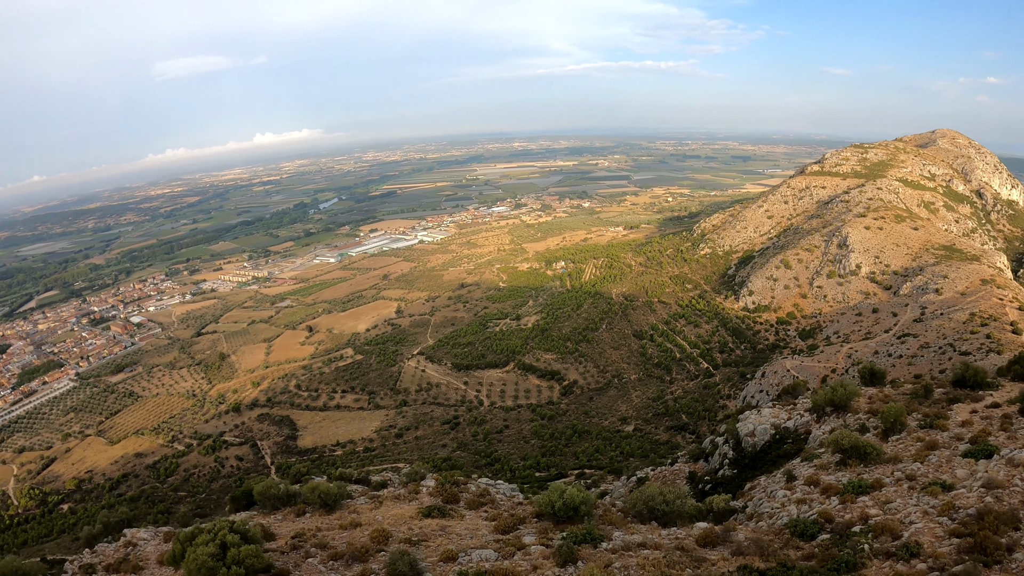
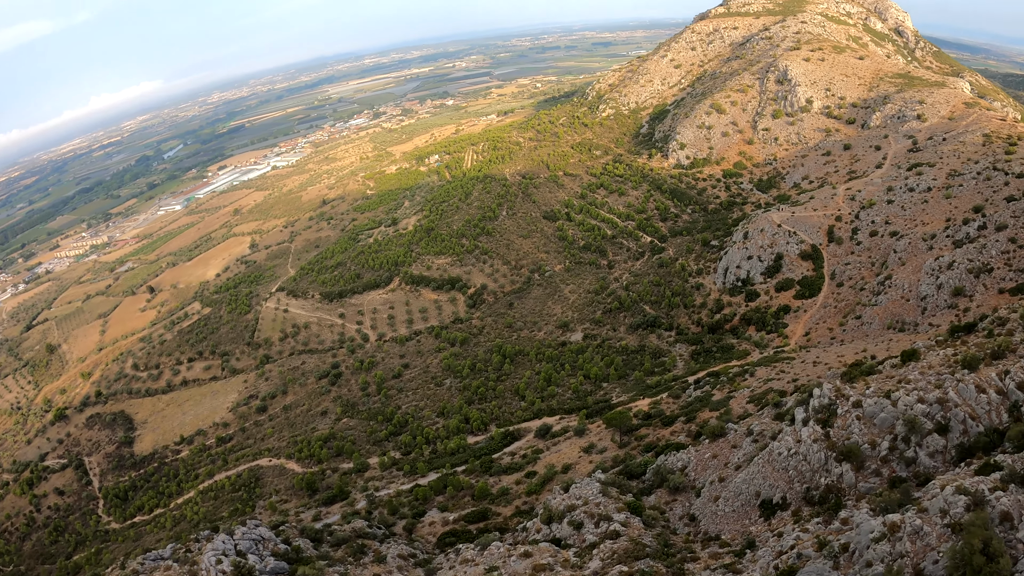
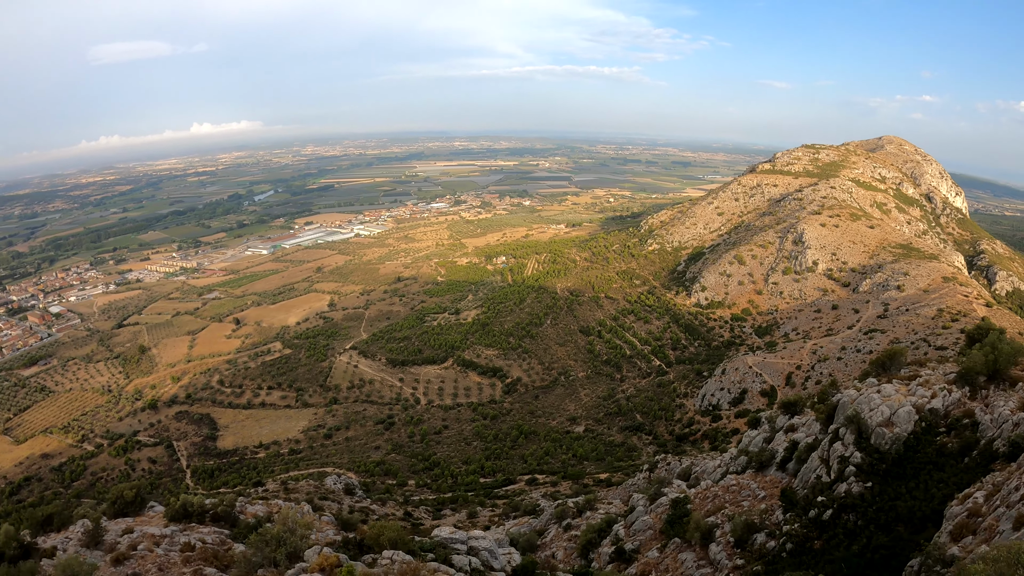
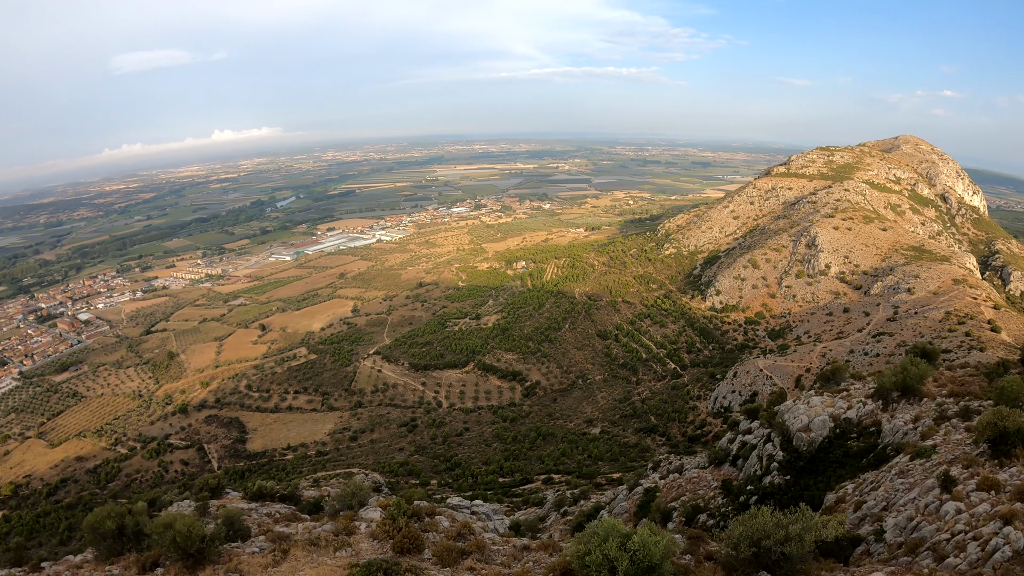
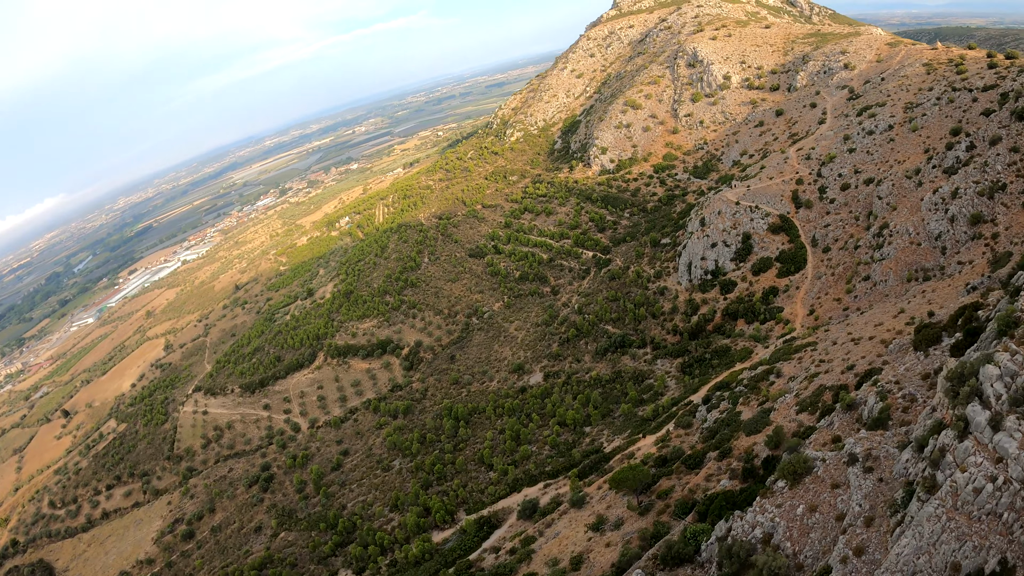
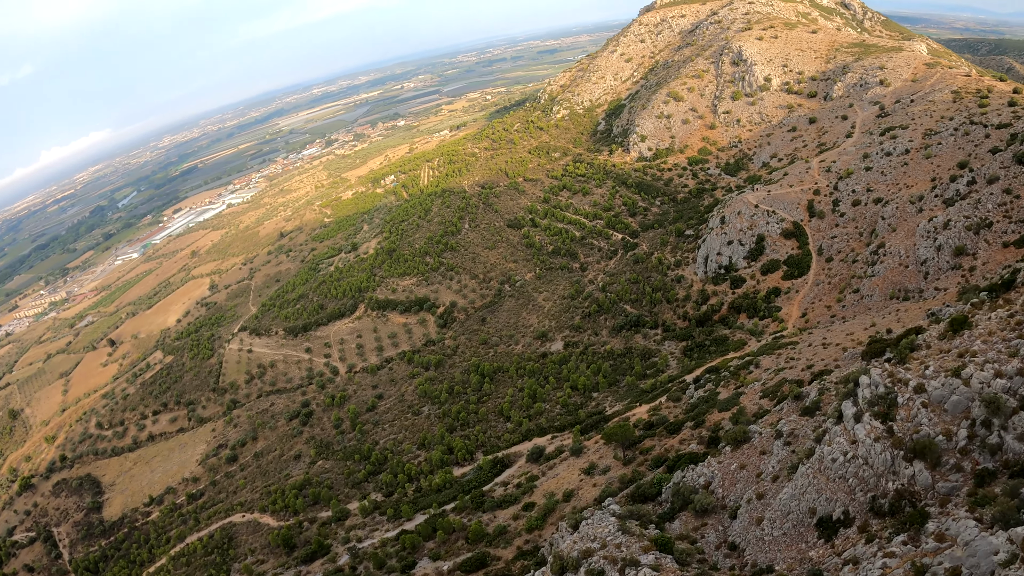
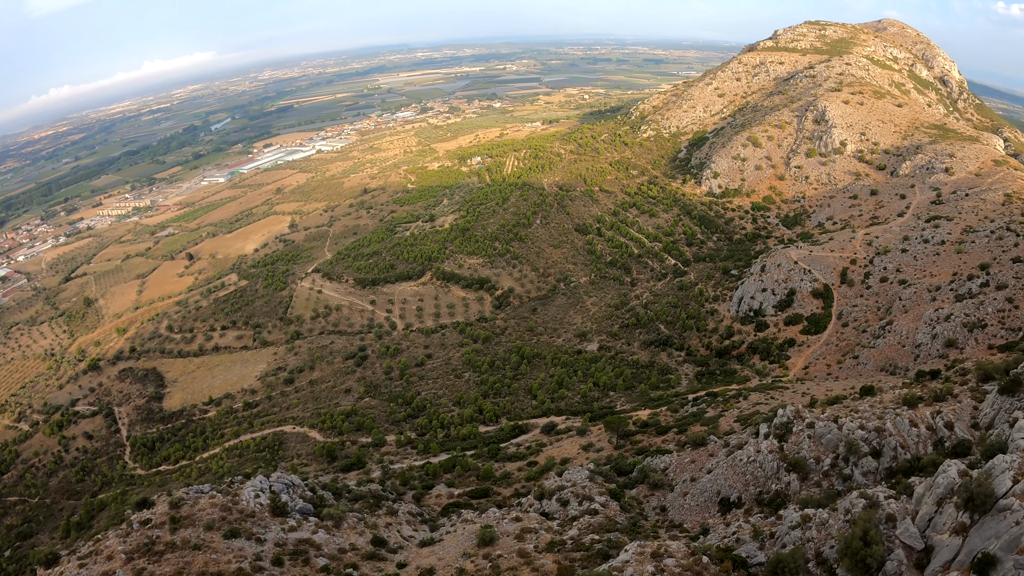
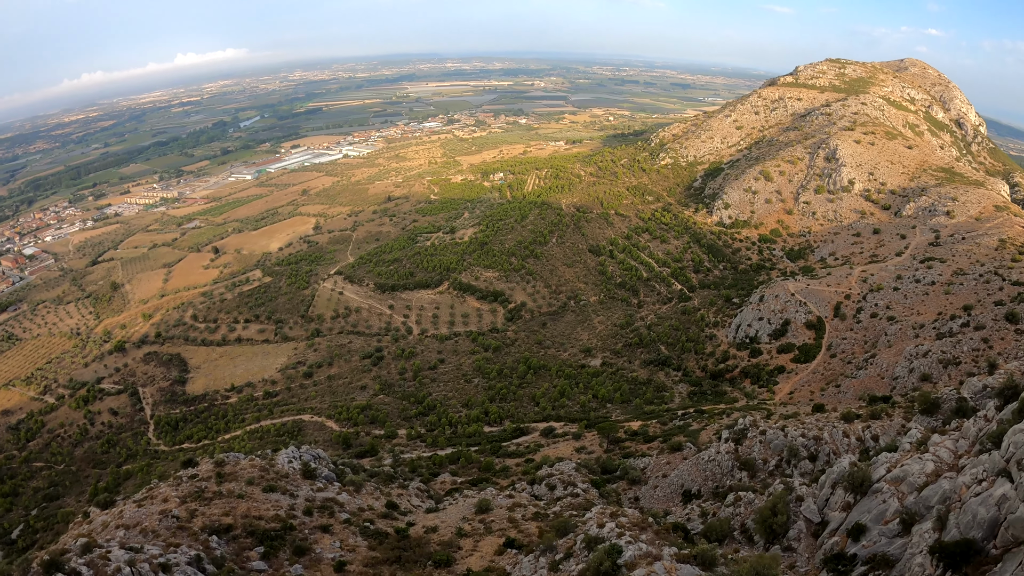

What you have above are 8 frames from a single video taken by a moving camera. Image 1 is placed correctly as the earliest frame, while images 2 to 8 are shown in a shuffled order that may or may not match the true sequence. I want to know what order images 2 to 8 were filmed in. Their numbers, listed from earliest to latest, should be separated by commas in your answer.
4, 3, 8, 7, 2, 6, 5
